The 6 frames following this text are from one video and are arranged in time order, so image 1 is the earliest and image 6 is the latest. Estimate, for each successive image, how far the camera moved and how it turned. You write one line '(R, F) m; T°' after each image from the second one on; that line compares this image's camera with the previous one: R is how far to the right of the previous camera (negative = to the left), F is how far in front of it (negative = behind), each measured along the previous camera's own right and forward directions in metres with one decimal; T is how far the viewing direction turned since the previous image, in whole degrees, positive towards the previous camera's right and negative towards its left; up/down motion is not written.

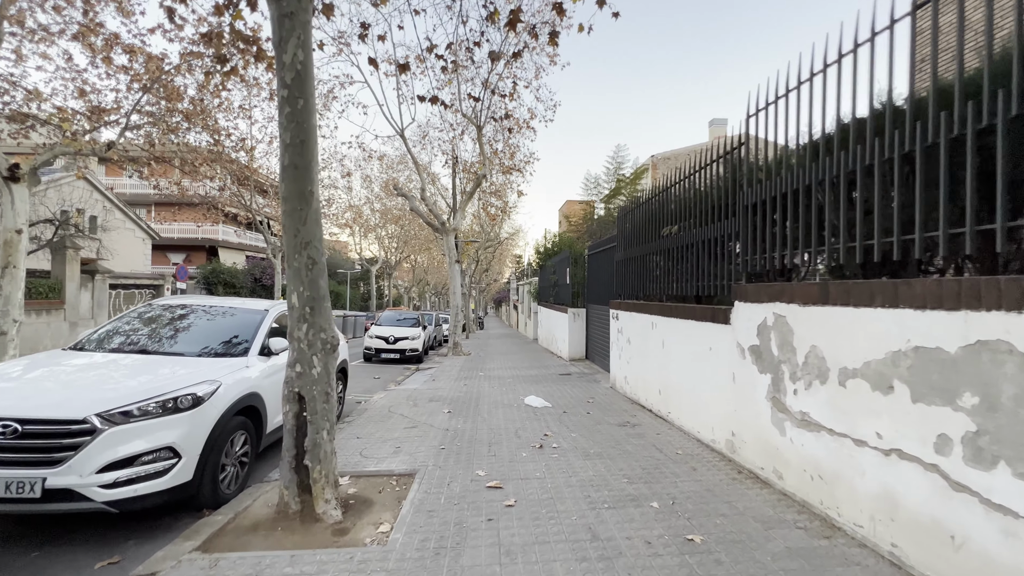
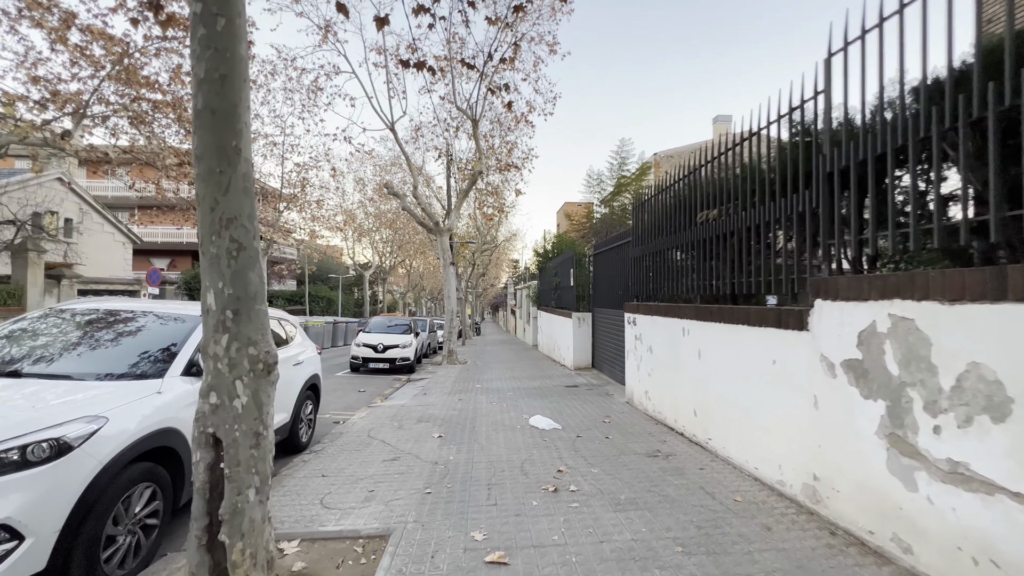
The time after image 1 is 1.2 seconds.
(-0.1, +1.2) m; 0°
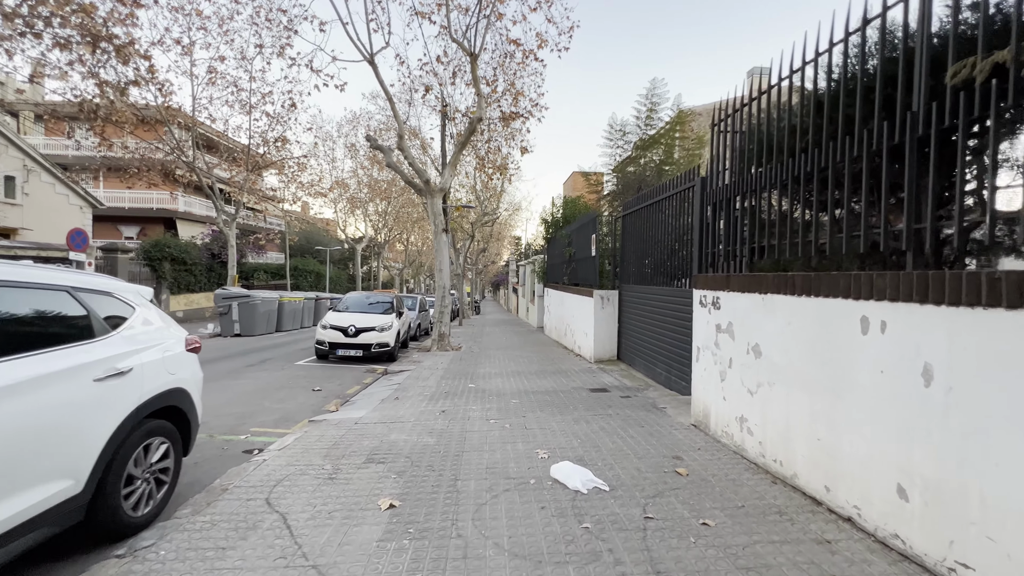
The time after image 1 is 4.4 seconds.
(-0.1, +3.0) m; 0°
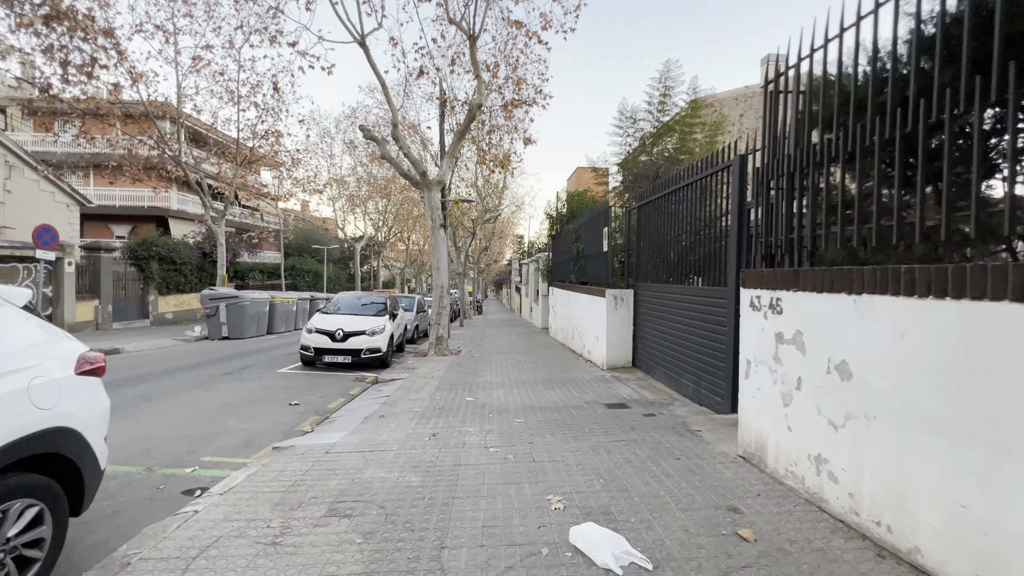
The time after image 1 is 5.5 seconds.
(0.0, +1.1) m; 0°
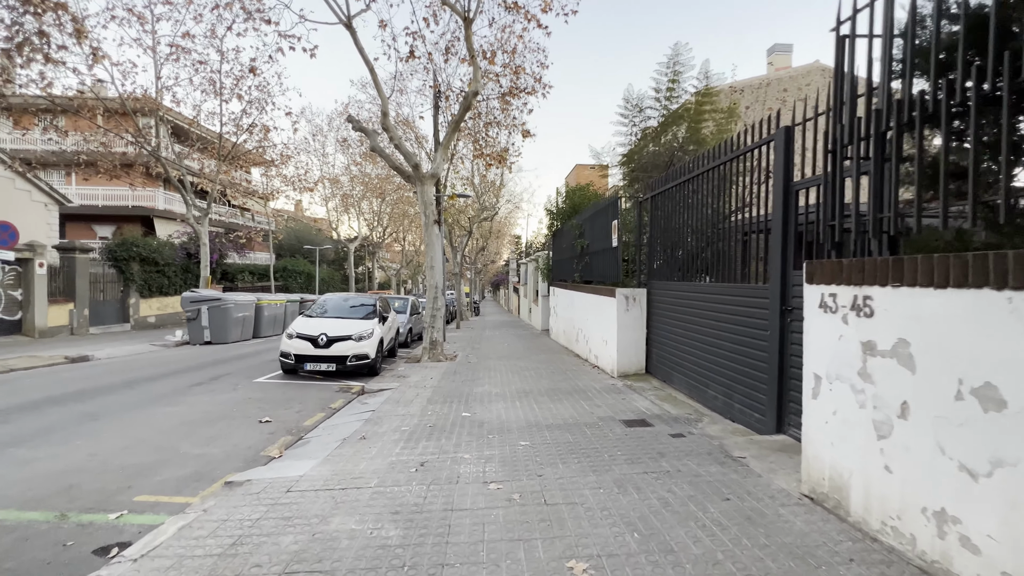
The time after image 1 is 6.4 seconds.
(-0.1, +0.9) m; 0°
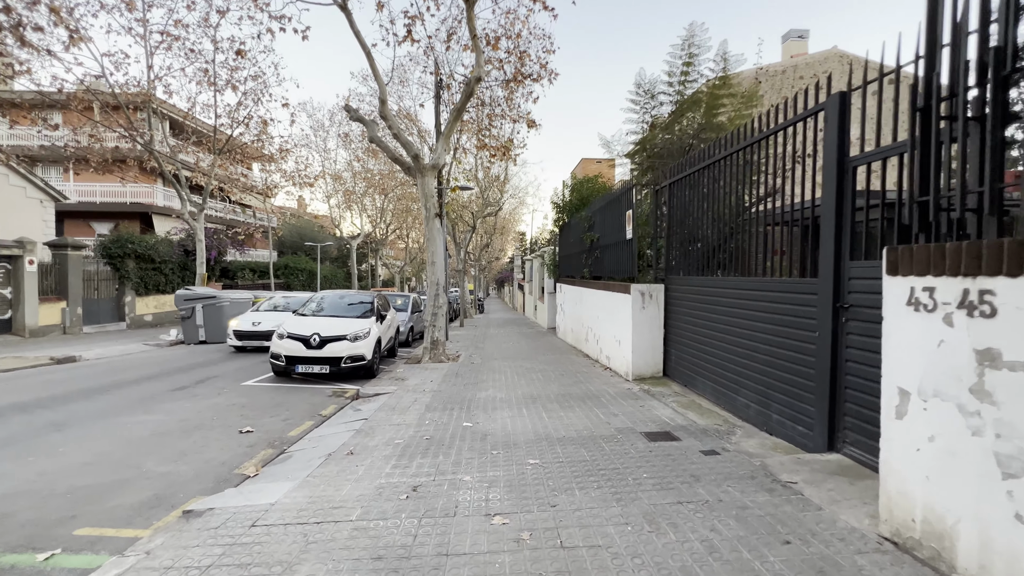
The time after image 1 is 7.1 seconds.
(0.0, +0.7) m; -1°
